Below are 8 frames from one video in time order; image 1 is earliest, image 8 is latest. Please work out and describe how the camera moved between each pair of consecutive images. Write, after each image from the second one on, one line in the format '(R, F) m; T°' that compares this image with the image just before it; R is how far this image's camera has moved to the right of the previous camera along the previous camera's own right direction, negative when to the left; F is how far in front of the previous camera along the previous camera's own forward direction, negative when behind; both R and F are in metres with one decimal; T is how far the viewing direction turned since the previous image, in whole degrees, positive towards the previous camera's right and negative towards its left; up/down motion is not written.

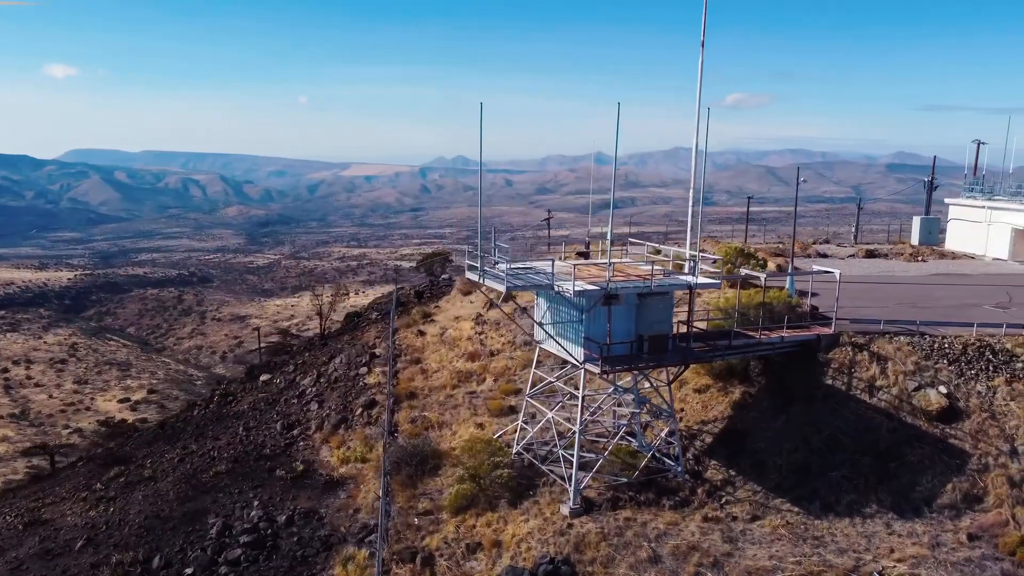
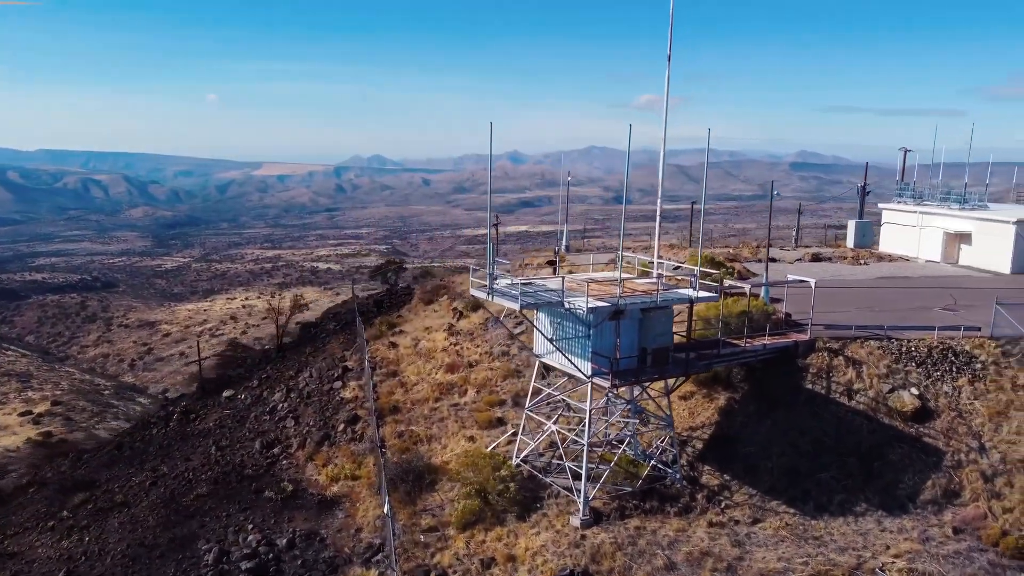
(-1.6, -0.1) m; +6°
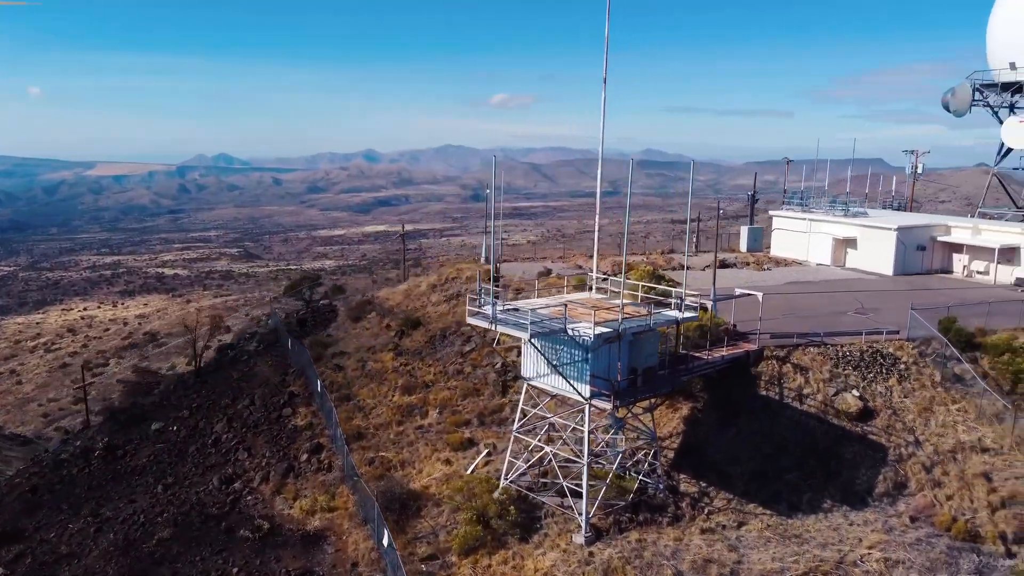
(-2.5, -0.1) m; +10°
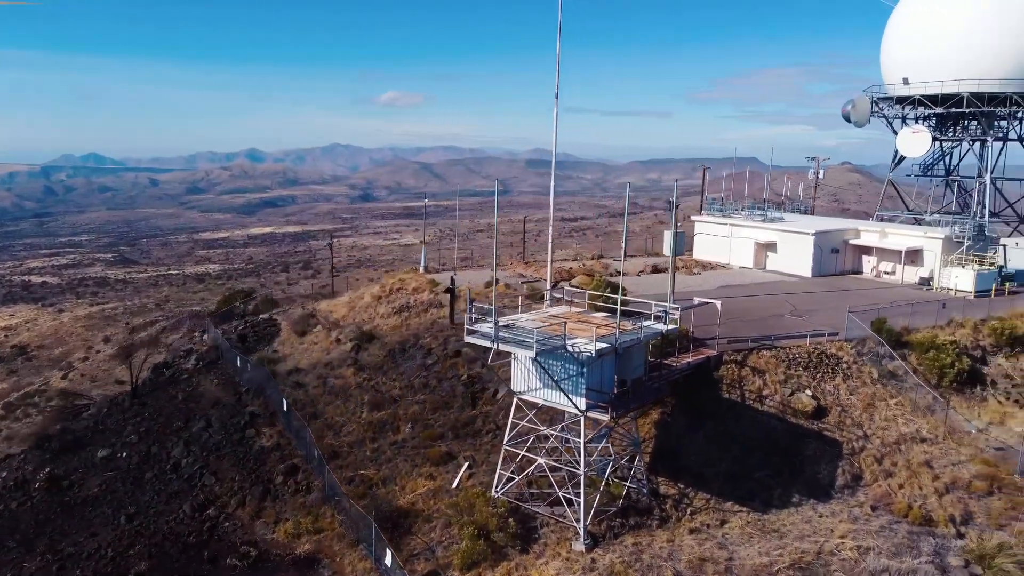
(-2.0, -0.3) m; +8°
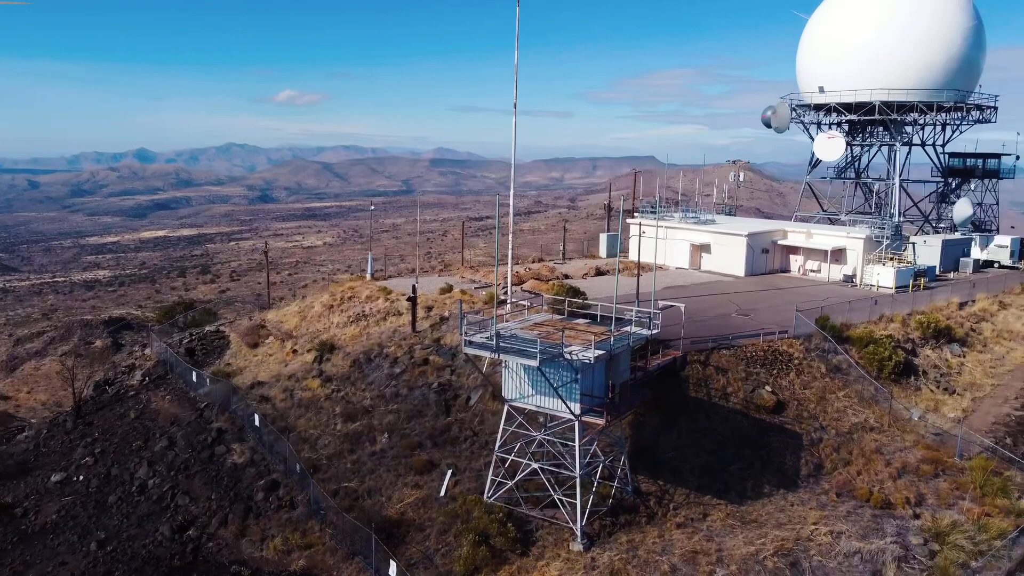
(-1.8, -0.3) m; +7°
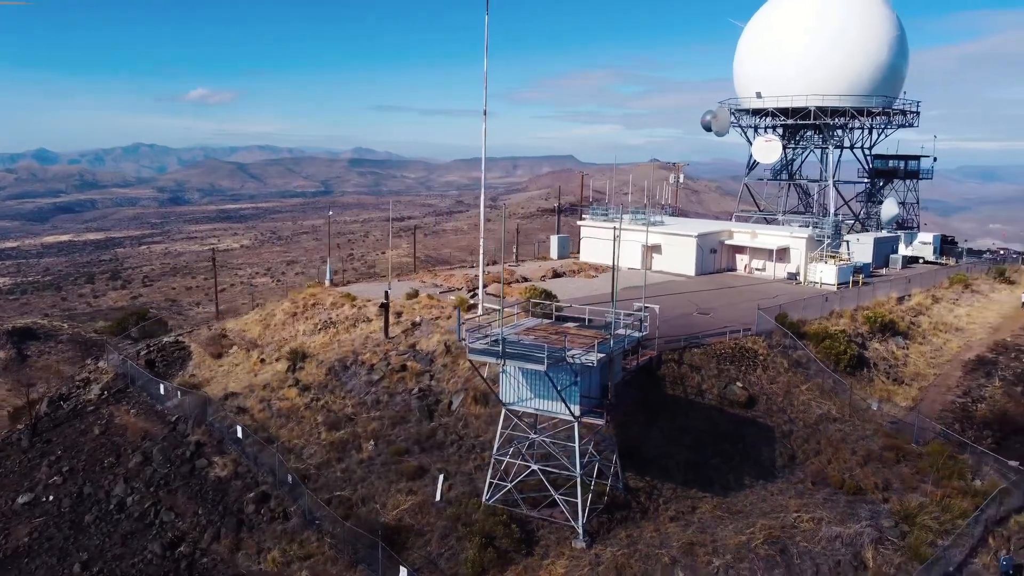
(-1.6, -0.3) m; +5°
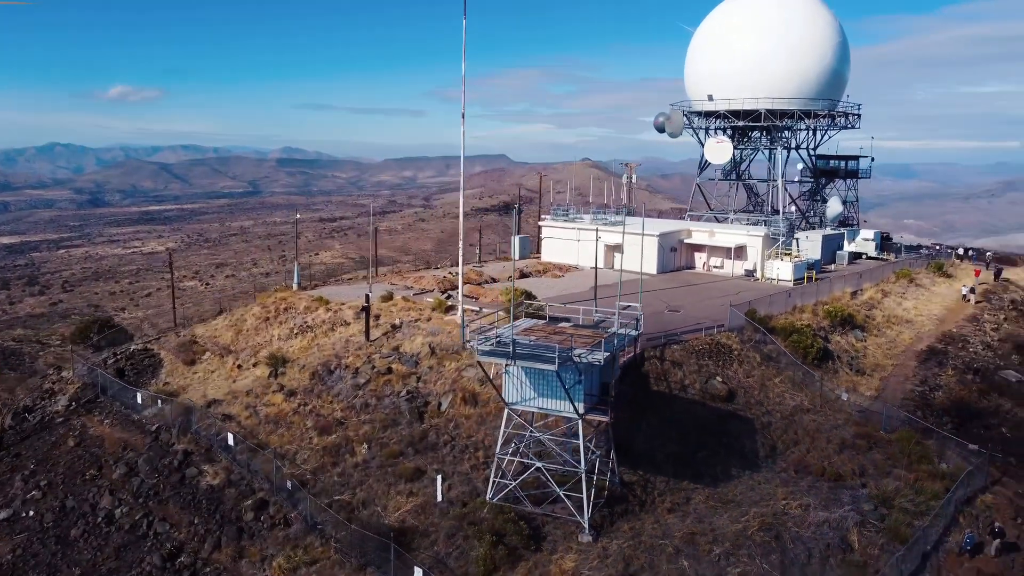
(-1.5, -0.3) m; +5°
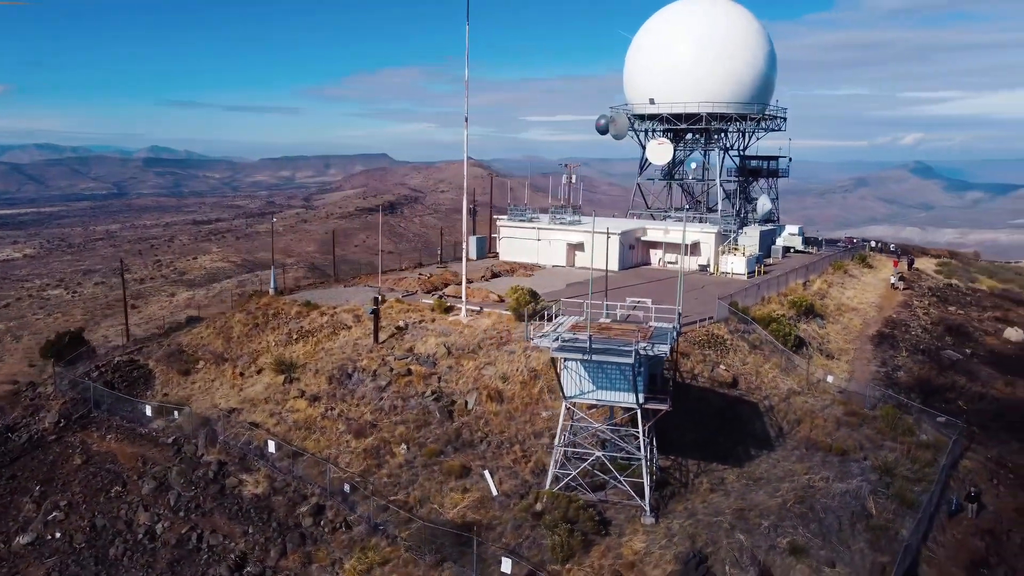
(-3.9, -0.5) m; +8°
